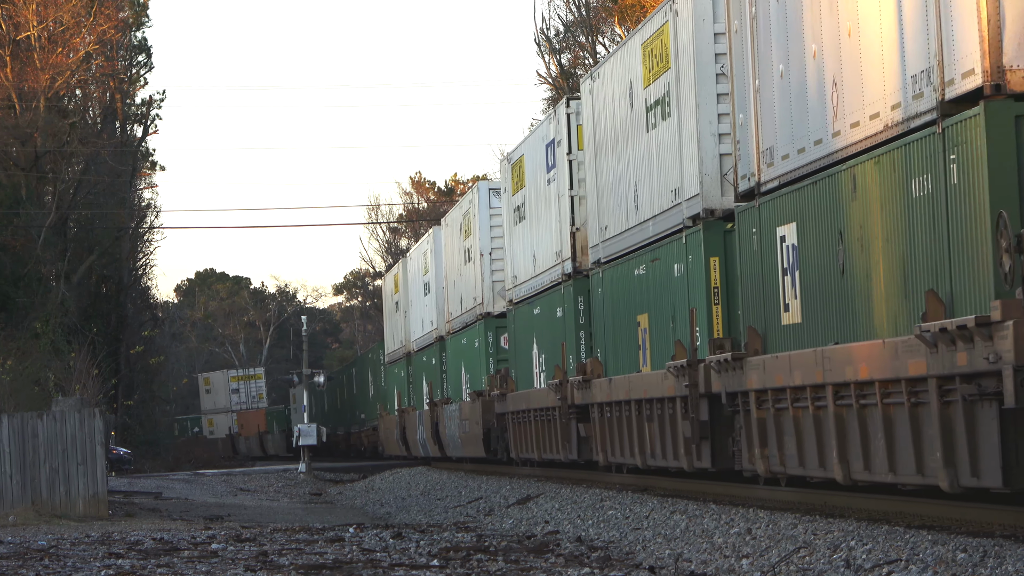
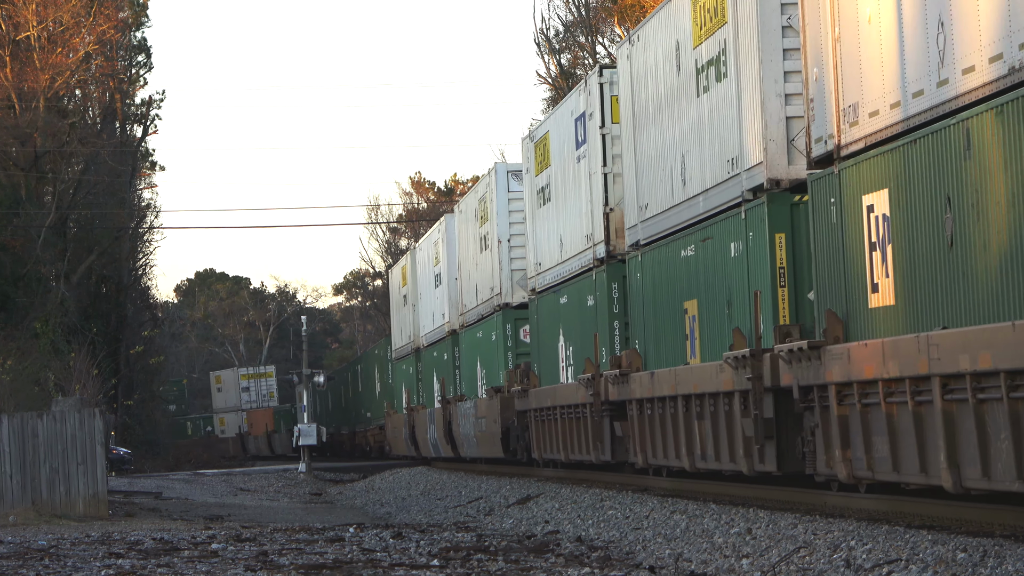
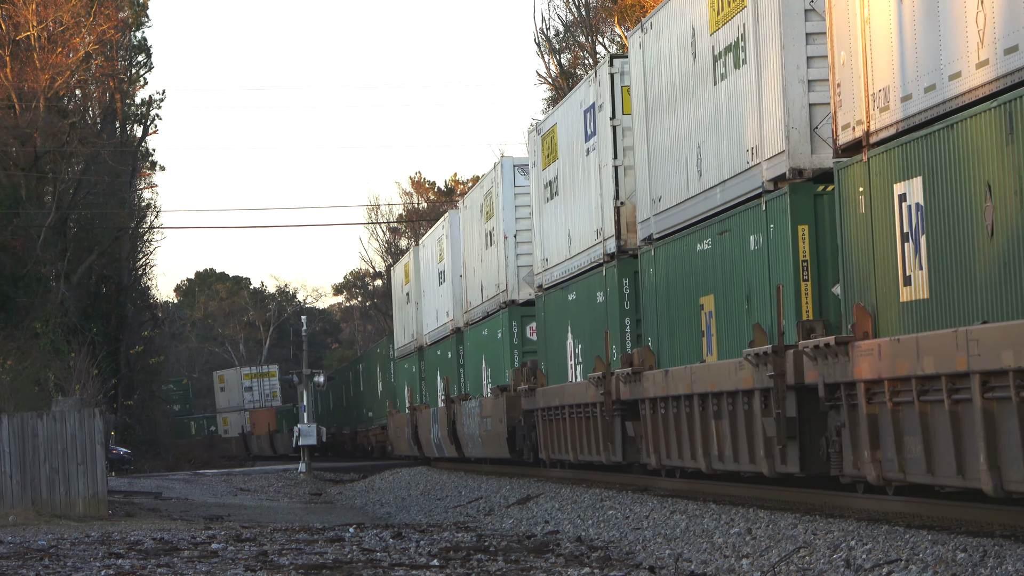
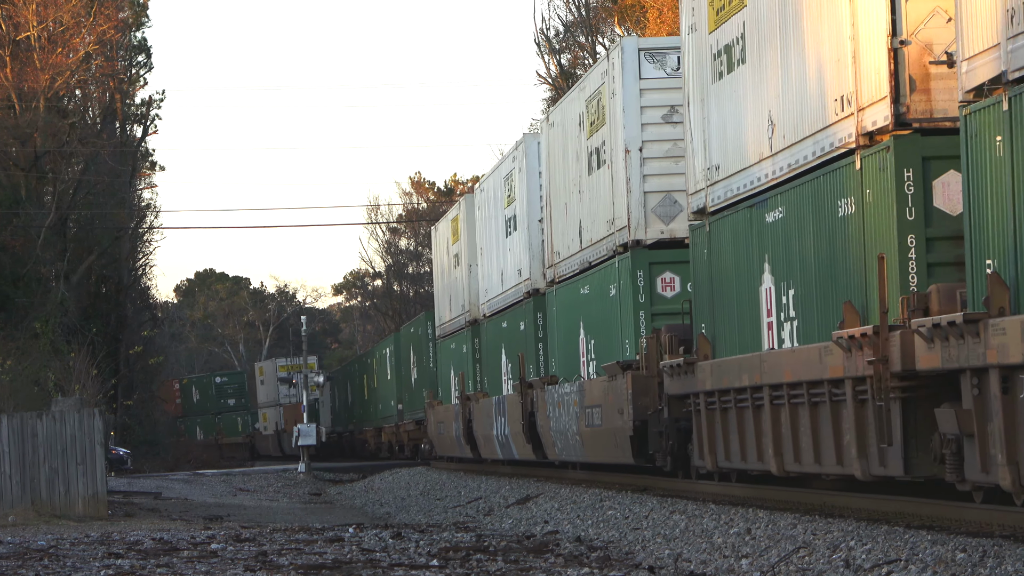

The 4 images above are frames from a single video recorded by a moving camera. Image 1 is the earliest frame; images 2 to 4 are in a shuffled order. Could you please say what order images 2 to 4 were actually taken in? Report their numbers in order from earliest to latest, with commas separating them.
2, 3, 4
